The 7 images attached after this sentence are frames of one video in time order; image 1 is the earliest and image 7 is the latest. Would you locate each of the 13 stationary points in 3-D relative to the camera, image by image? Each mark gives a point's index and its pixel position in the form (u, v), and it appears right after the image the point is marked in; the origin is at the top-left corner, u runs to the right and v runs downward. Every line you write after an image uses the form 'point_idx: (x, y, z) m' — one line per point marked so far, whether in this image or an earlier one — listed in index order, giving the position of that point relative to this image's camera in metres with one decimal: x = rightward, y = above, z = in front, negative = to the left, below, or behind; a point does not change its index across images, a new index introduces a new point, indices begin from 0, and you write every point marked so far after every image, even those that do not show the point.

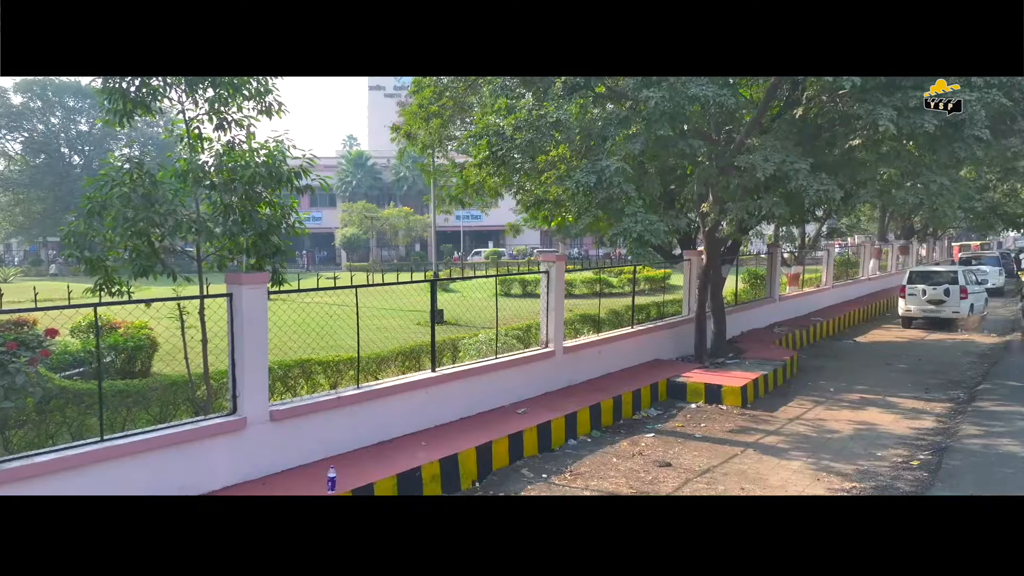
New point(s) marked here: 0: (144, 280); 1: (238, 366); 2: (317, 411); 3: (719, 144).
0: (-3.1, +0.1, +6.2) m
1: (-2.2, -0.6, +5.8) m
2: (-1.7, -1.1, +6.3) m
3: (+2.6, +1.8, +8.9) m
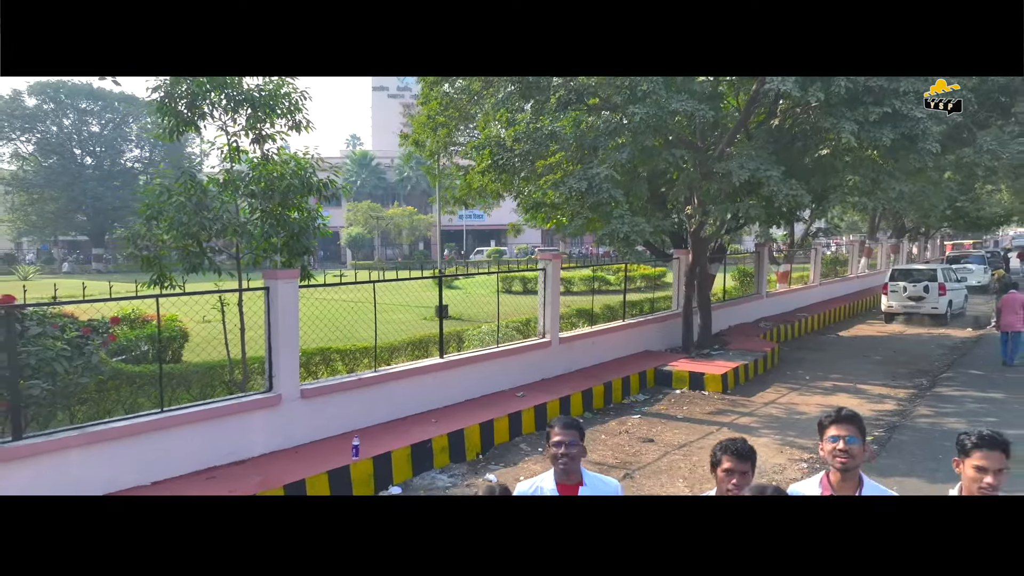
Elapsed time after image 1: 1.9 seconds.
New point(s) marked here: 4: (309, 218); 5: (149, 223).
0: (-3.2, +0.2, +7.1) m
1: (-2.2, -0.6, +6.7) m
2: (-1.7, -1.0, +7.2) m
3: (+2.6, +1.9, +9.8) m
4: (-2.0, +0.7, +7.0) m
5: (-3.3, +0.6, +6.7) m
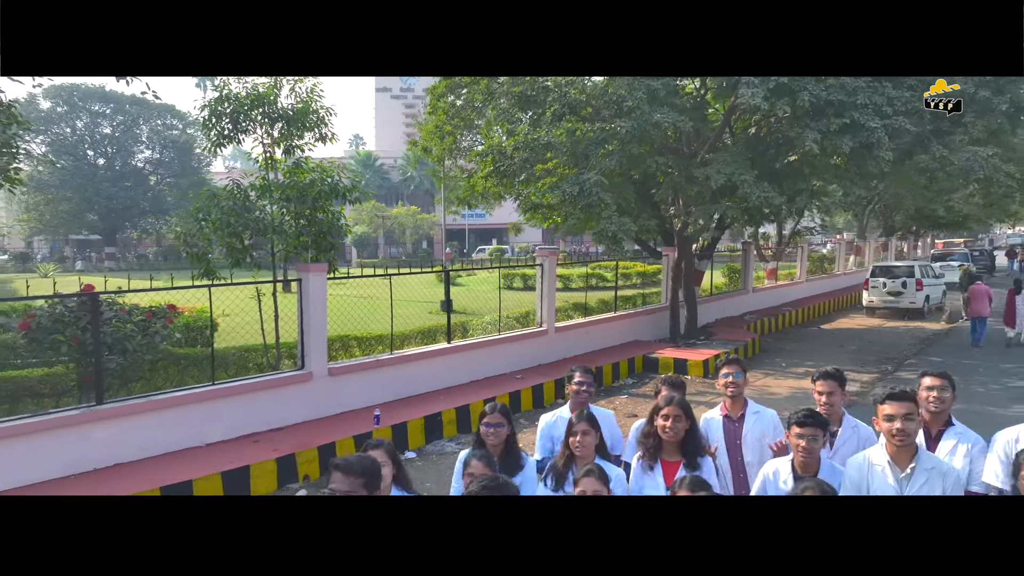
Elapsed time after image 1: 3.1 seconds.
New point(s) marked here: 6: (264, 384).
0: (-3.2, +0.2, +8.1) m
1: (-2.2, -0.5, +7.7) m
2: (-1.7, -0.9, +8.2) m
3: (+2.6, +2.0, +10.8) m
4: (-2.0, +0.8, +8.1) m
5: (-3.3, +0.7, +7.7) m
6: (-2.5, -1.0, +7.3) m
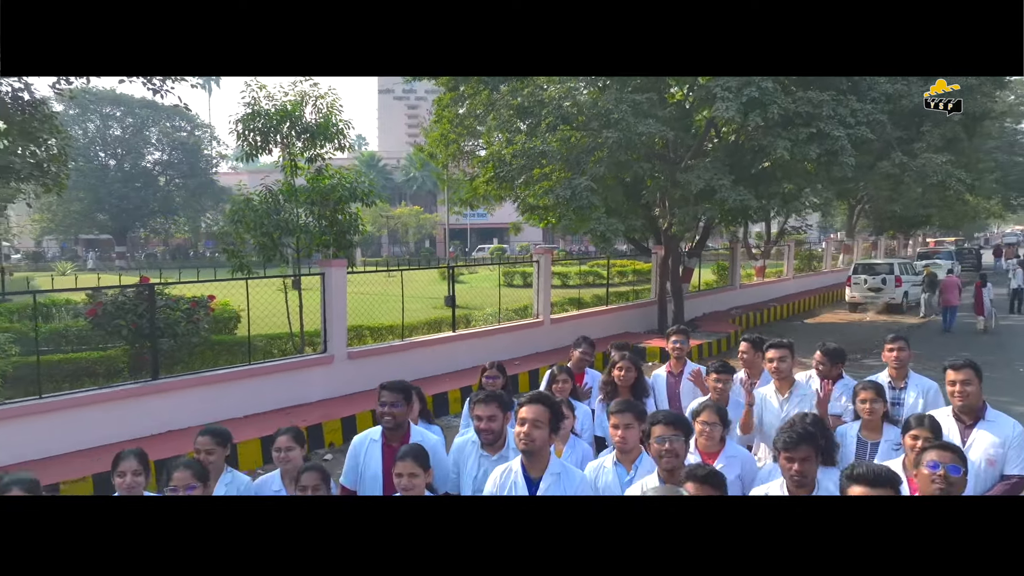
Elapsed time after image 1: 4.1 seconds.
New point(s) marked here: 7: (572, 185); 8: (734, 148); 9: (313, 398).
0: (-3.2, +0.3, +9.1) m
1: (-2.2, -0.4, +8.7) m
2: (-1.8, -0.8, +9.2) m
3: (+2.6, +2.1, +11.8) m
4: (-2.0, +0.9, +9.1) m
5: (-3.3, +0.8, +8.7) m
6: (-2.5, -0.9, +8.3) m
7: (+0.9, +1.6, +11.0) m
8: (+3.6, +2.3, +11.6) m
9: (-2.4, -1.3, +8.6) m
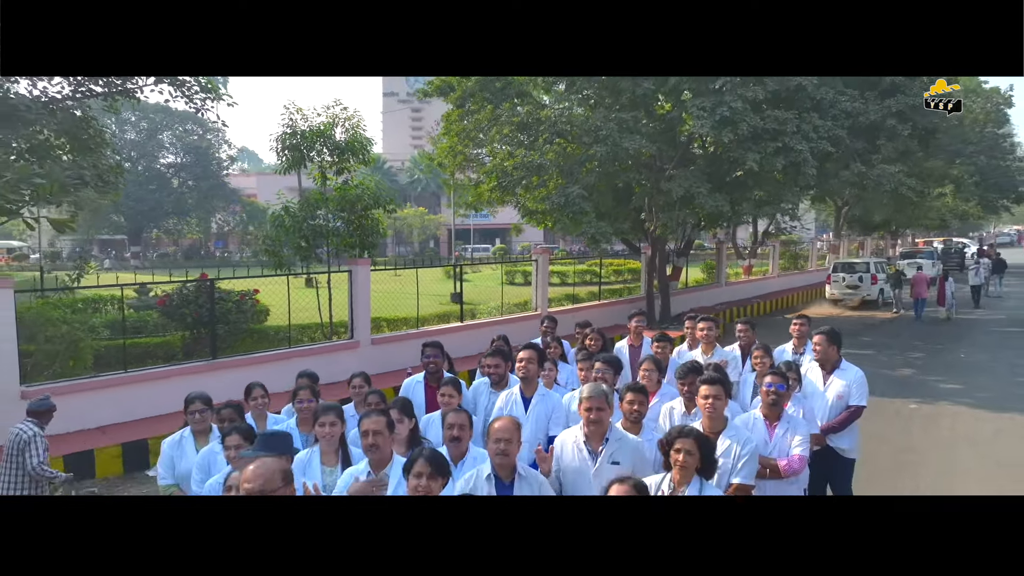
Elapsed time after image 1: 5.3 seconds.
0: (-3.2, +0.4, +10.5) m
1: (-2.2, -0.3, +10.1) m
2: (-1.7, -0.8, +10.6) m
3: (+2.6, +2.1, +13.2) m
4: (-2.0, +0.9, +10.5) m
5: (-3.3, +0.8, +10.1) m
6: (-2.5, -0.8, +9.7) m
7: (+0.9, +1.6, +12.3) m
8: (+3.6, +2.3, +13.0) m
9: (-2.4, -1.2, +10.0) m
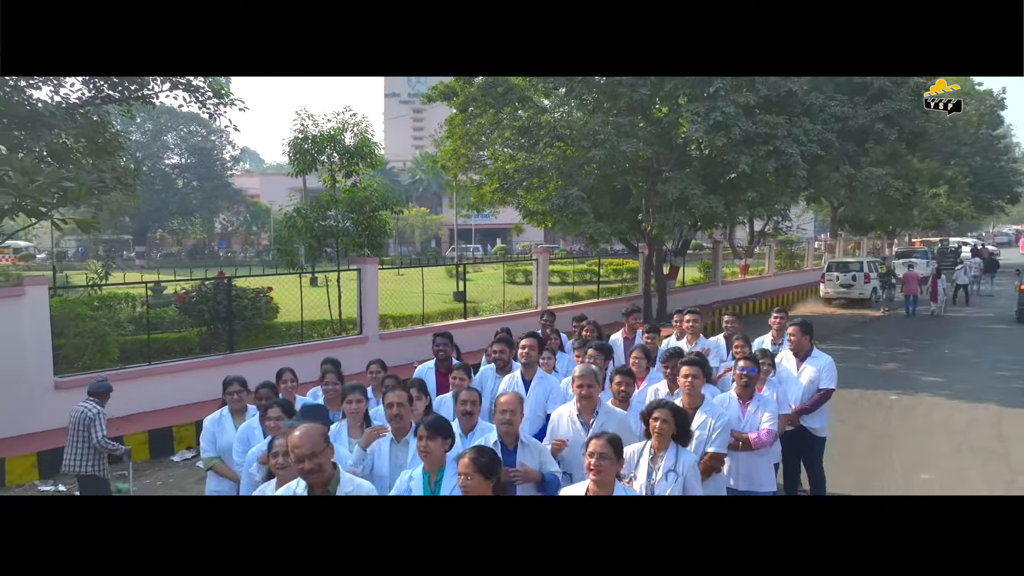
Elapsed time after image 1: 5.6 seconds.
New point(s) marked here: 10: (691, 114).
0: (-3.1, +0.4, +11.0) m
1: (-2.2, -0.3, +10.6) m
2: (-1.7, -0.7, +11.1) m
3: (+2.7, +2.2, +13.7) m
4: (-2.0, +1.0, +11.0) m
5: (-3.3, +0.9, +10.6) m
6: (-2.5, -0.8, +10.2) m
7: (+1.0, +1.7, +12.8) m
8: (+3.6, +2.4, +13.5) m
9: (-2.3, -1.2, +10.5) m
10: (+3.0, +2.9, +12.1) m
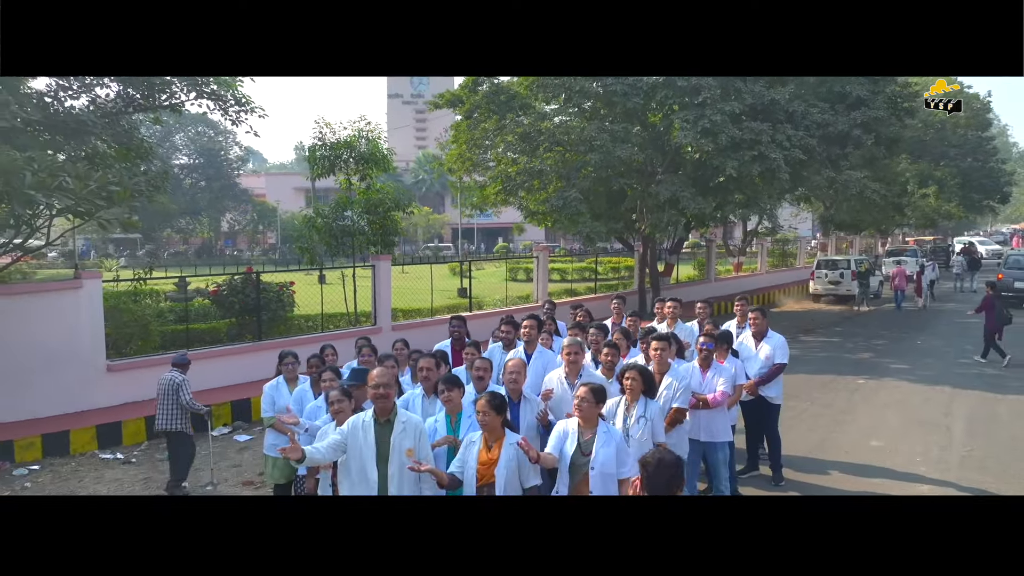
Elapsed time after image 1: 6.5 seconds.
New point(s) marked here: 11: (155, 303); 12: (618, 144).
0: (-3.1, +0.5, +11.9) m
1: (-2.2, -0.2, +11.5) m
2: (-1.7, -0.6, +12.0) m
3: (+2.7, +2.3, +14.6) m
4: (-2.0, +1.1, +11.9) m
5: (-3.3, +0.9, +11.5) m
6: (-2.5, -0.7, +11.1) m
7: (+1.0, +1.7, +13.7) m
8: (+3.7, +2.5, +14.4) m
9: (-2.3, -1.1, +11.4) m
10: (+3.0, +3.0, +13.0) m
11: (-5.1, -0.2, +10.4) m
12: (+2.0, +2.6, +13.2) m
